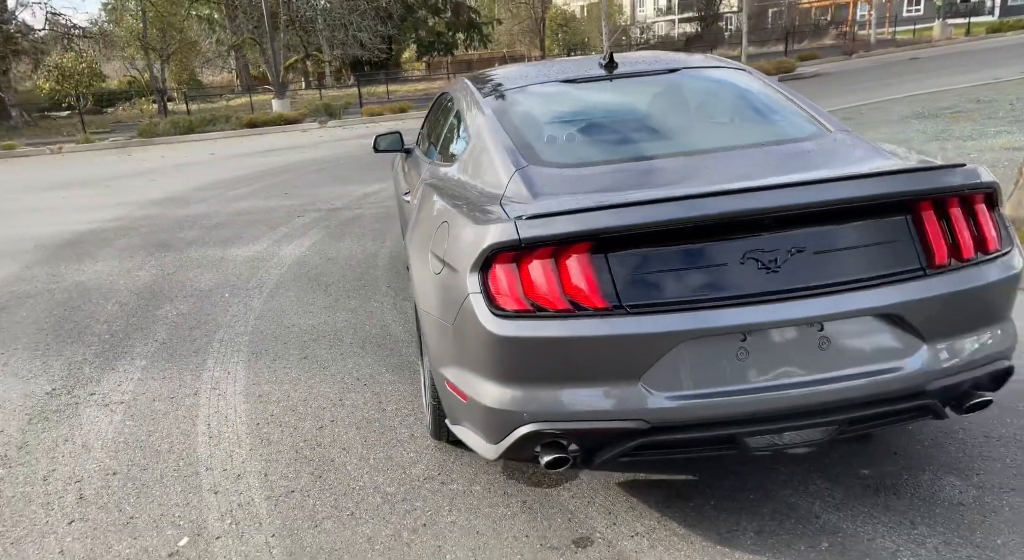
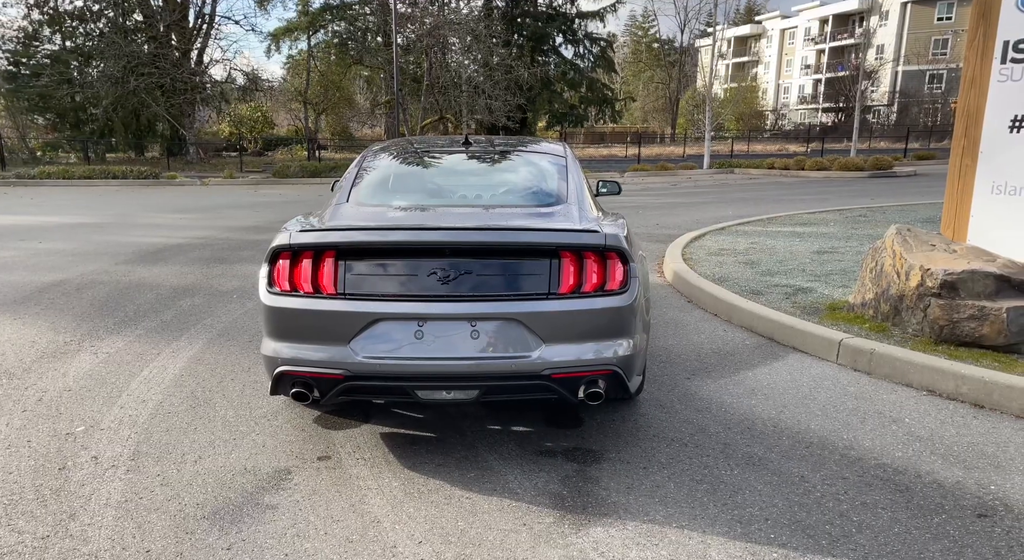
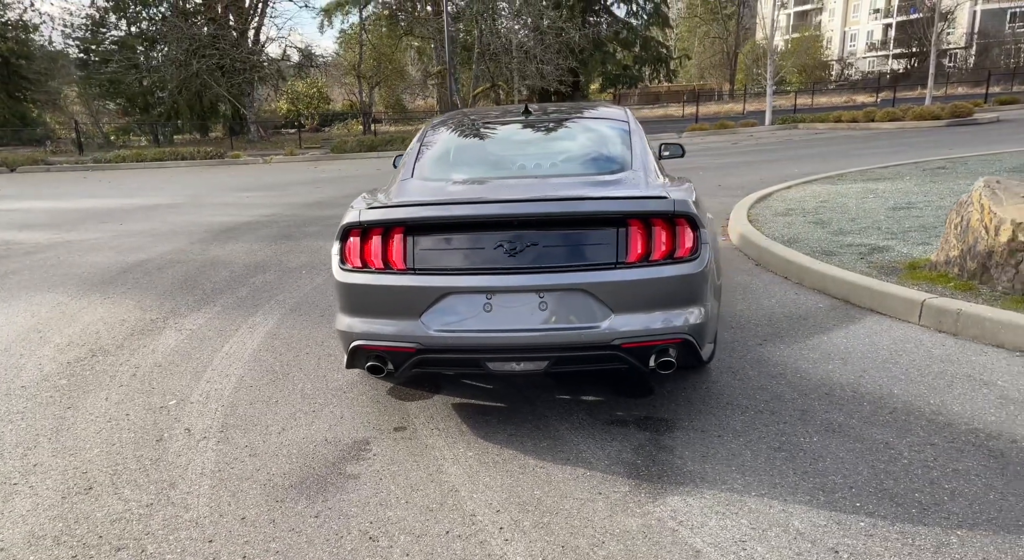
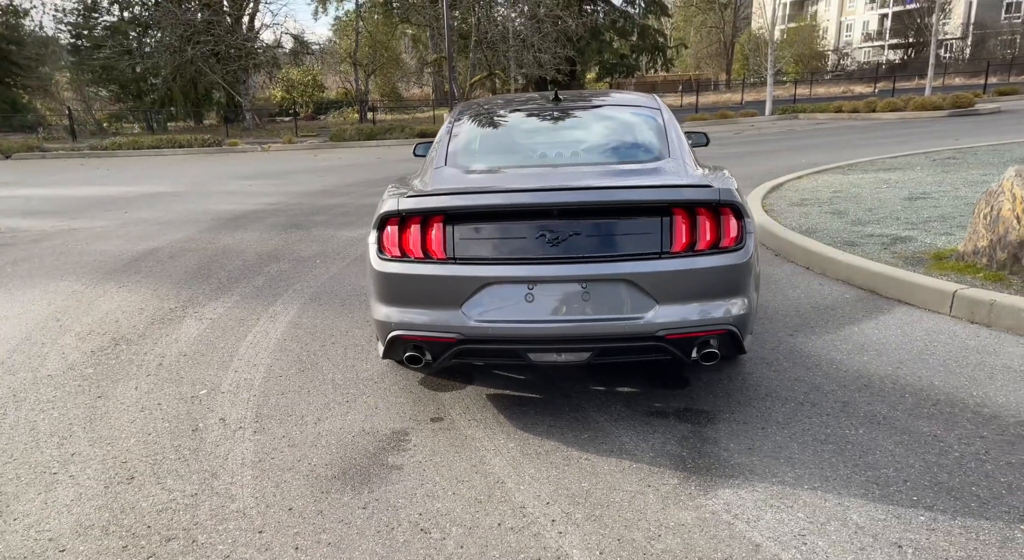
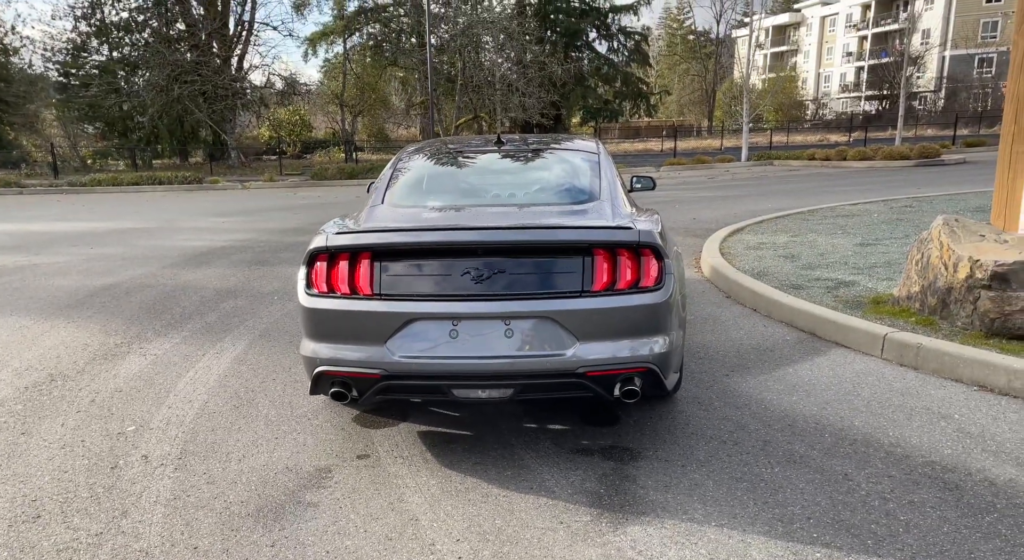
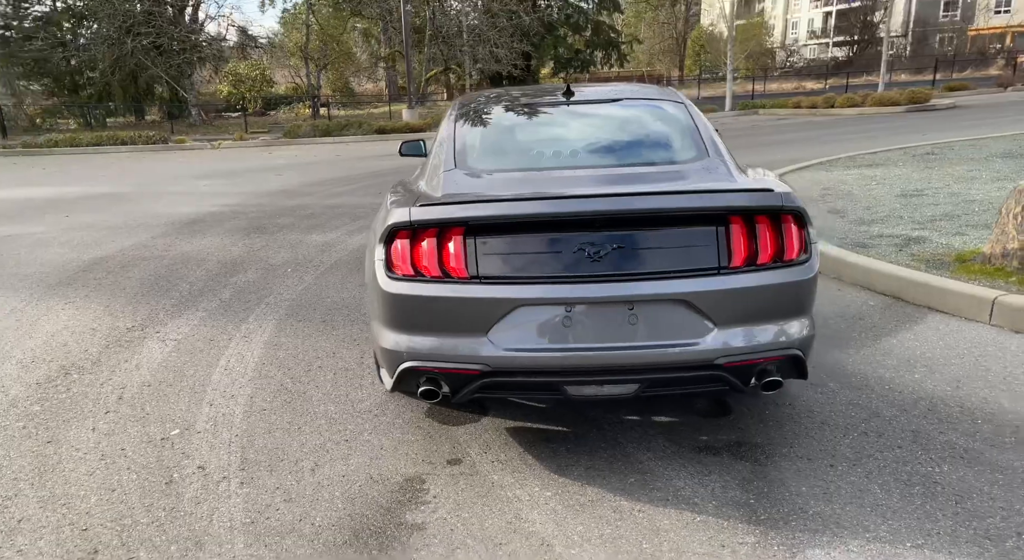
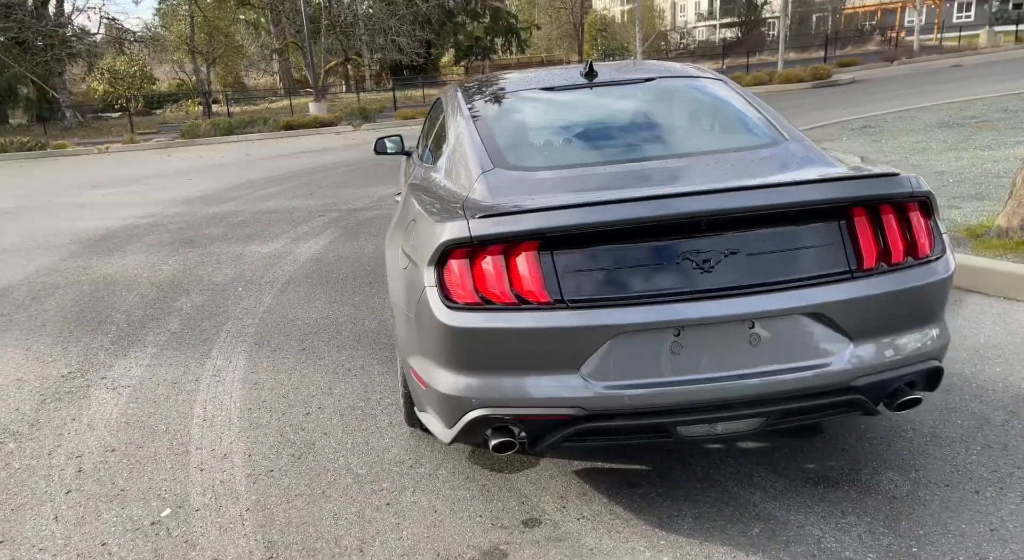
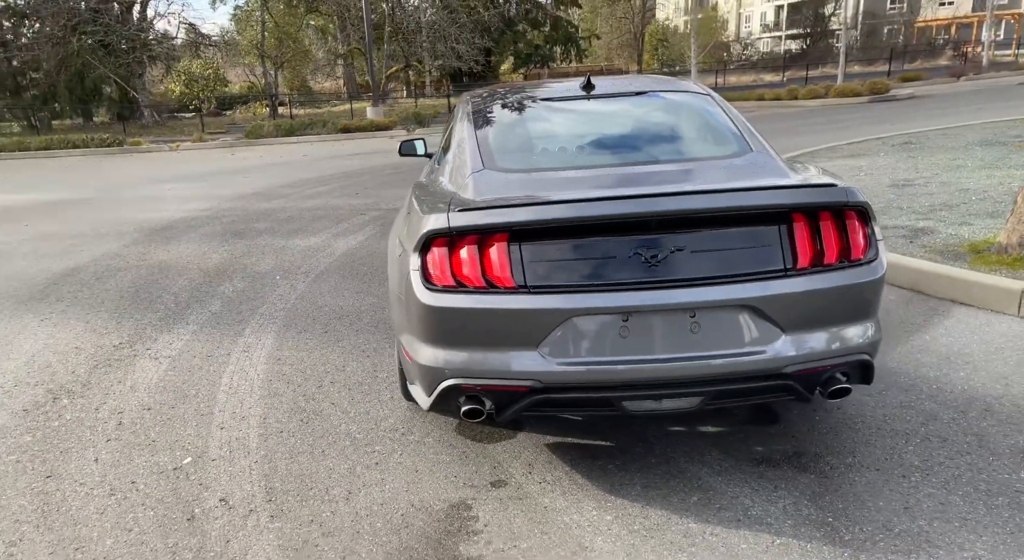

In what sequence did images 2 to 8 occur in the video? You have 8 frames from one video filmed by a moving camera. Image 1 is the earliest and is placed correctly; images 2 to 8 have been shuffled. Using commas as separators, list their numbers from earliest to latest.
7, 8, 6, 4, 3, 5, 2
